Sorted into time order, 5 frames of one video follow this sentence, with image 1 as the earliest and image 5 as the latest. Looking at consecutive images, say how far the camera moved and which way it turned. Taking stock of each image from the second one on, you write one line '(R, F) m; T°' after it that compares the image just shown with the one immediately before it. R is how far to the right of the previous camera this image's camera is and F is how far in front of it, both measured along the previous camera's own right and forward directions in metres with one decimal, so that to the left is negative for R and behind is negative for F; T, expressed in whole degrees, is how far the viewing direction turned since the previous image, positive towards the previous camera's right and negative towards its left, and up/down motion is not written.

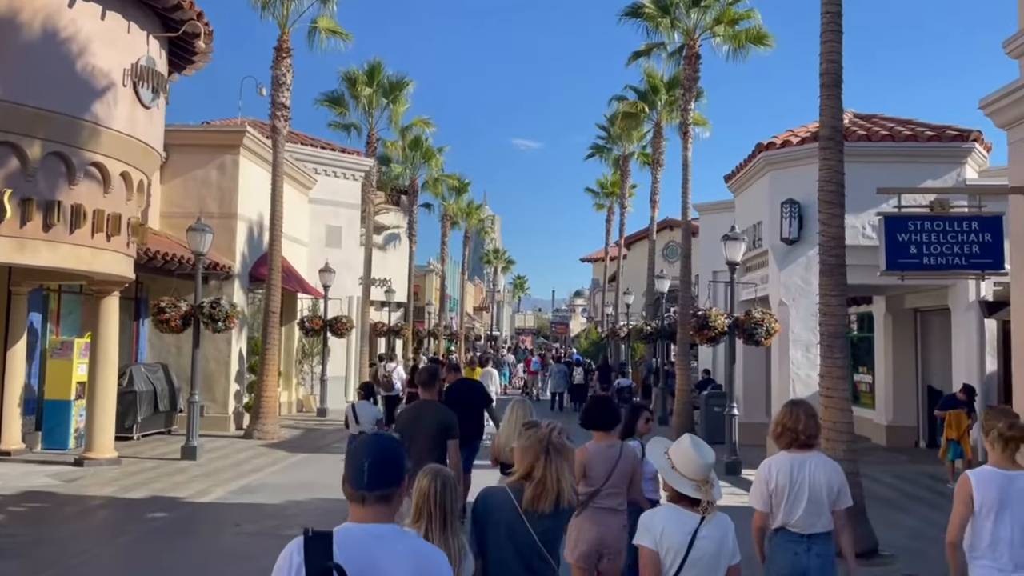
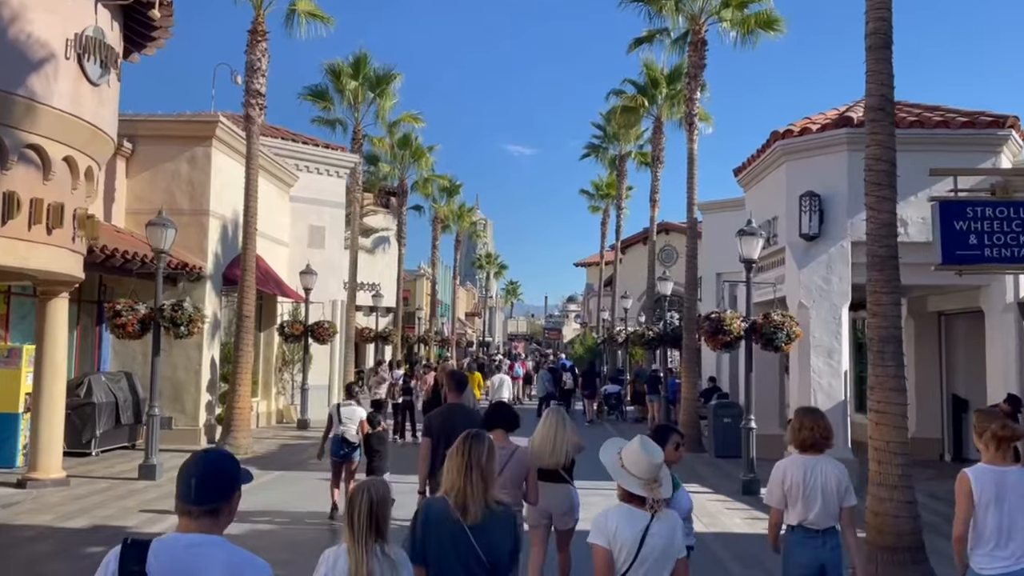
(0.0, +1.3) m; 0°
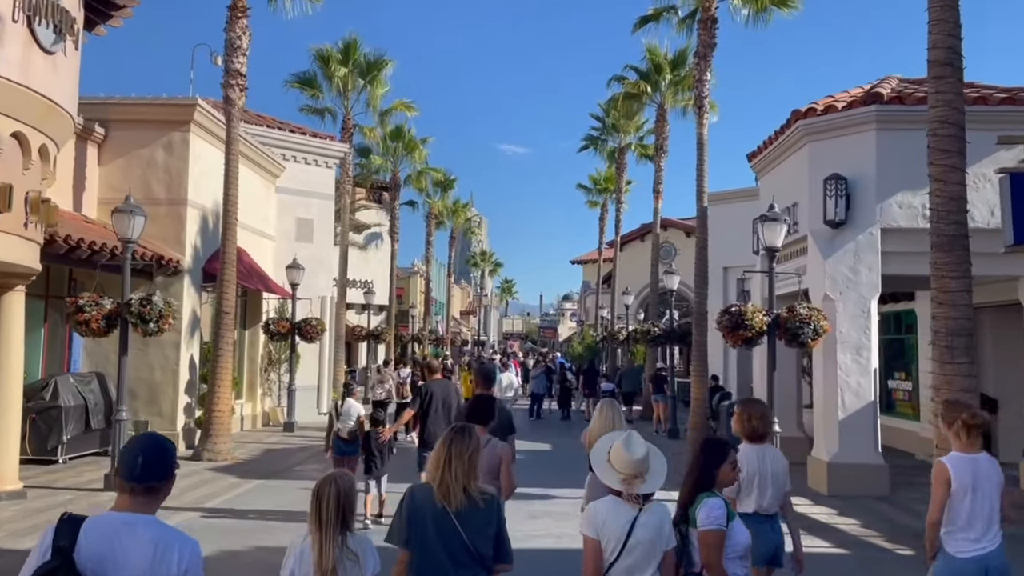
(-0.1, +1.1) m; 0°
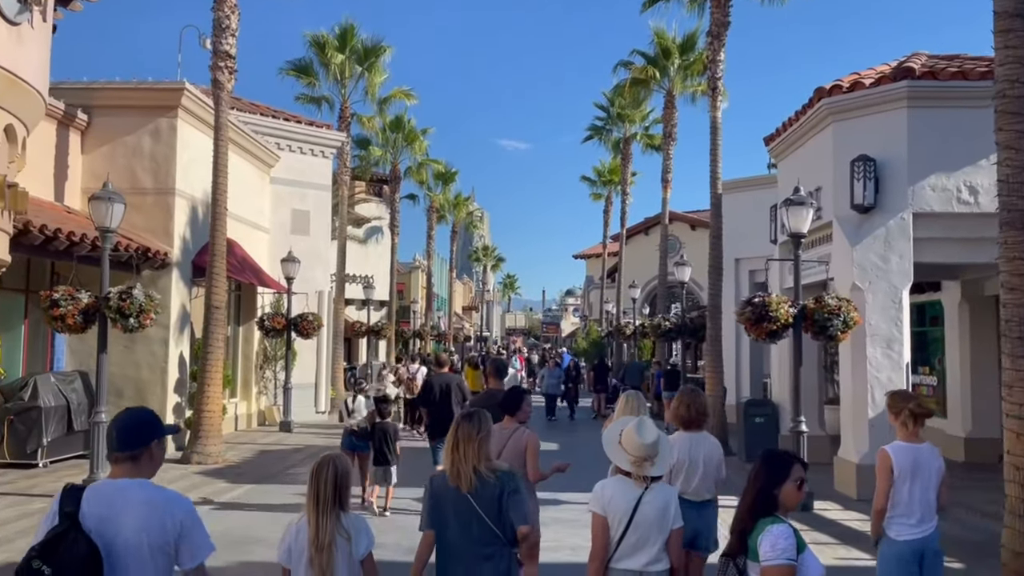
(-0.1, +0.8) m; 0°
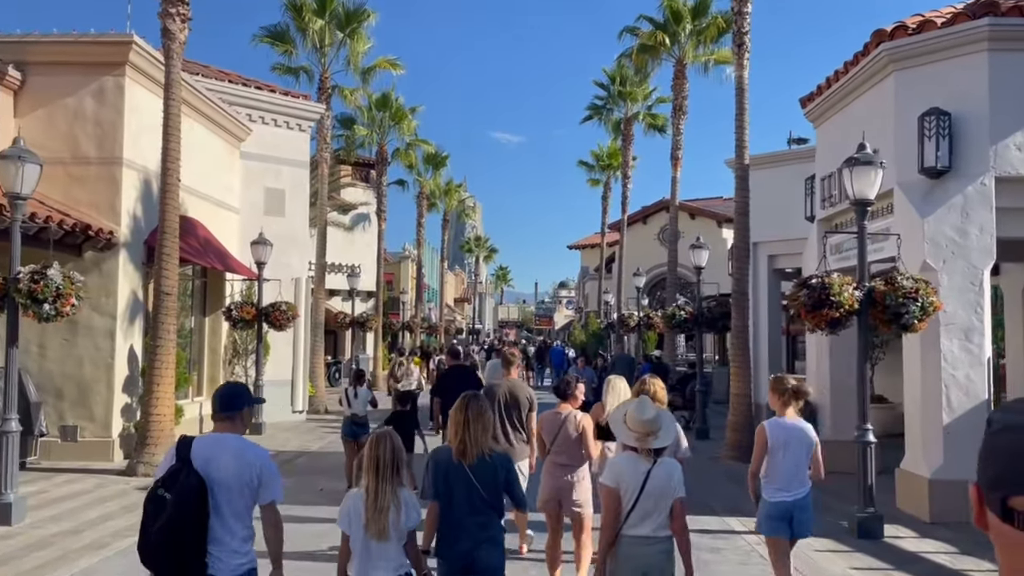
(-0.1, +2.0) m; +1°
